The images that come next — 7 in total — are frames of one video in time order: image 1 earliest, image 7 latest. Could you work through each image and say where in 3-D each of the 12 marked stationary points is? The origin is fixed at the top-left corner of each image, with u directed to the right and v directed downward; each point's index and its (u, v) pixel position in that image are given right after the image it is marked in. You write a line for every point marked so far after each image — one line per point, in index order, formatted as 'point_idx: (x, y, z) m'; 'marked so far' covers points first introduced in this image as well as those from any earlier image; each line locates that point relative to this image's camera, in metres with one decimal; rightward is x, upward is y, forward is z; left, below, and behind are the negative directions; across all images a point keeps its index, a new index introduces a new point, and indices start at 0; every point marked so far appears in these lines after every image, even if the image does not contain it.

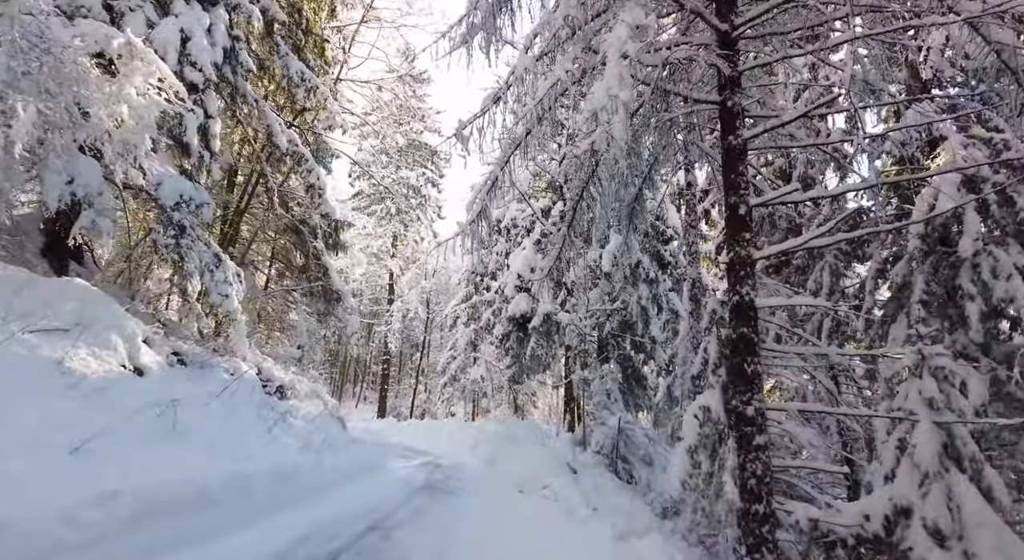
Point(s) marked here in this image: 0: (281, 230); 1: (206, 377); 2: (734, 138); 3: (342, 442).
0: (-5.0, +1.1, +12.2) m
1: (-3.6, -1.2, +6.6) m
2: (+2.3, +1.5, +5.7) m
3: (-2.7, -2.6, +9.1) m
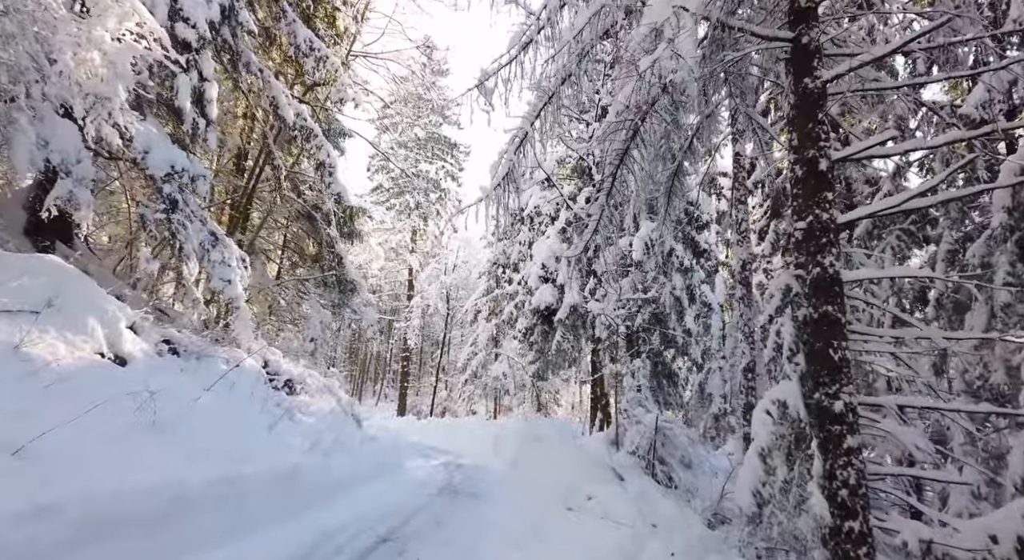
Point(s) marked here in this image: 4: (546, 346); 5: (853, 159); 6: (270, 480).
0: (-4.5, +1.3, +11.6) m
1: (-3.3, -1.0, +5.9) m
2: (+2.5, +1.7, +4.8) m
3: (-2.3, -2.4, +8.4) m
4: (+0.9, -1.8, +15.3) m
5: (+3.1, +1.1, +5.0) m
6: (-2.1, -1.7, +4.9) m
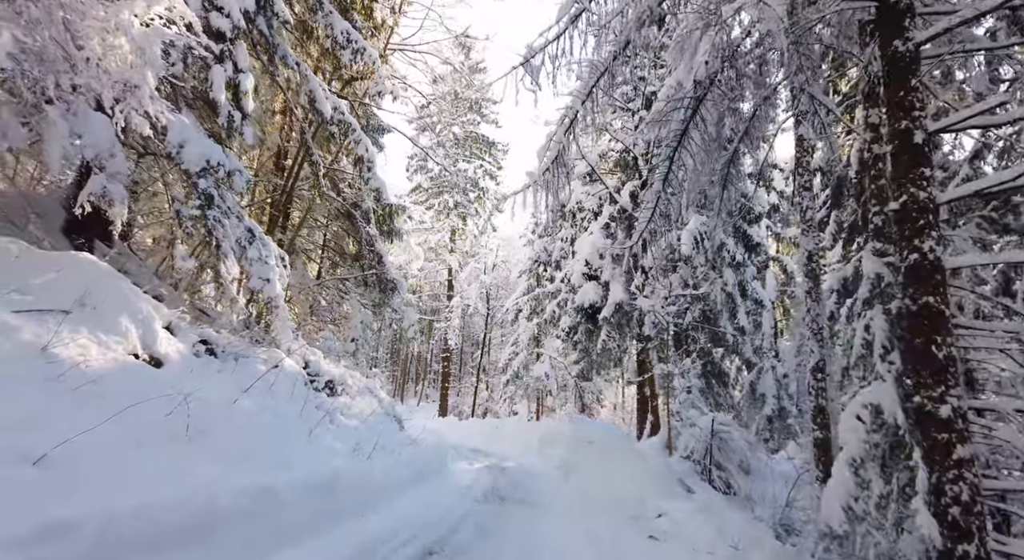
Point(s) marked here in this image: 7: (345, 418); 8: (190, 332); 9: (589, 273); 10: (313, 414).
0: (-3.6, +1.3, +11.5) m
1: (-2.8, -0.9, +5.7) m
2: (+2.9, +1.8, +4.2) m
3: (-1.6, -2.3, +8.1) m
4: (+2.1, -1.7, +14.8) m
5: (+3.5, +1.2, +4.4) m
6: (-1.7, -1.7, +4.6) m
7: (-2.3, -1.9, +7.6) m
8: (-3.2, -0.5, +5.6) m
9: (+2.0, +0.2, +14.3) m
10: (-2.3, -1.6, +6.6) m
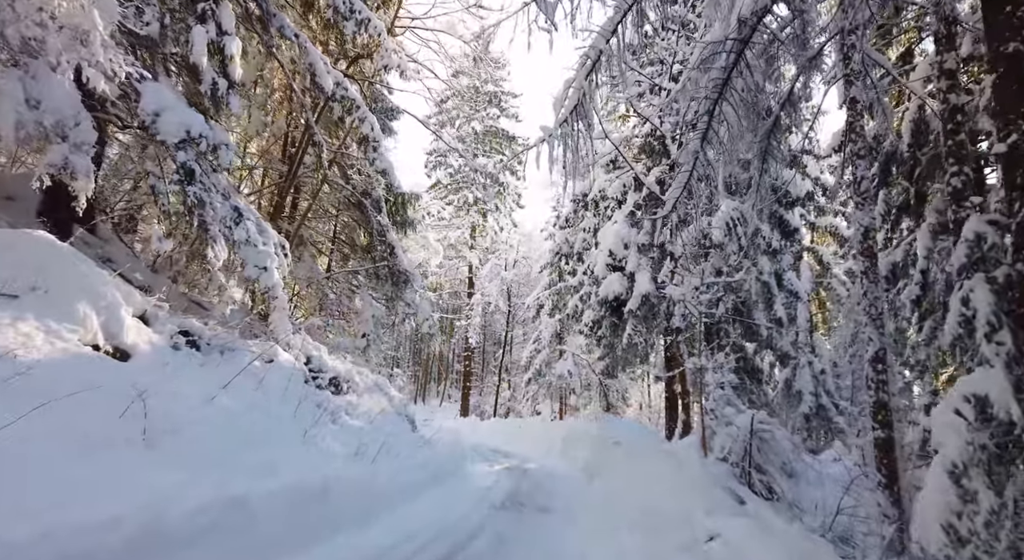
0: (-3.3, +1.4, +10.9) m
1: (-2.7, -0.8, +5.2) m
2: (+3.0, +2.0, +3.4) m
3: (-1.4, -2.2, +7.5) m
4: (+2.6, -1.5, +14.0) m
5: (+3.5, +1.4, +3.6) m
6: (-1.6, -1.5, +4.0) m
7: (-2.0, -1.7, +7.0) m
8: (-3.1, -0.4, +5.0) m
9: (+2.4, +0.4, +13.5) m
10: (-2.1, -1.4, +6.0) m
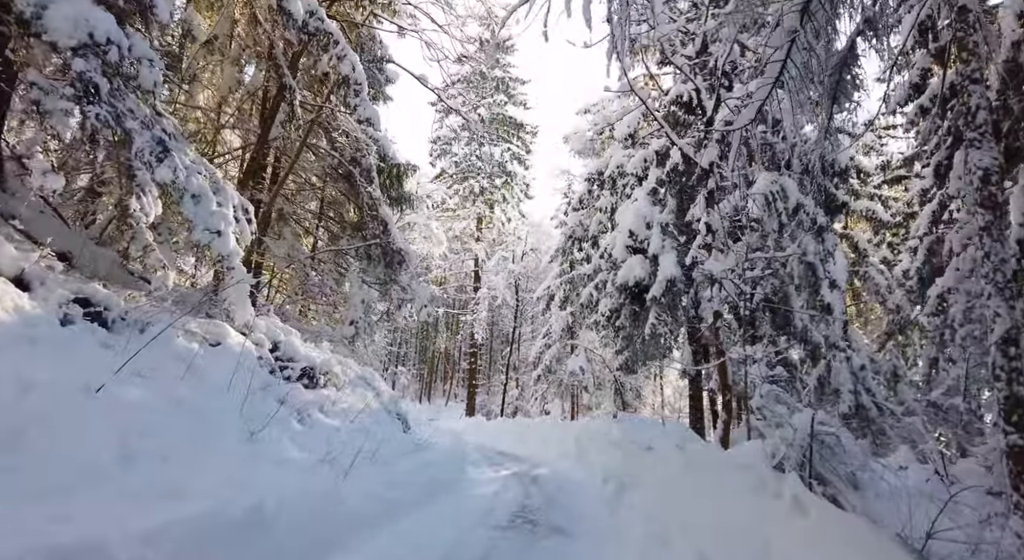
0: (-3.1, +1.8, +9.6) m
1: (-2.6, -0.4, +3.9) m
2: (+3.0, +2.3, +2.0) m
3: (-1.3, -1.8, +6.2) m
4: (+2.8, -1.2, +12.6) m
5: (+3.6, +1.7, +2.2) m
6: (-1.5, -1.2, +2.7) m
7: (-1.9, -1.4, +5.7) m
8: (-3.0, 0.0, +3.7) m
9: (+2.6, +0.7, +12.1) m
10: (-2.0, -1.1, +4.7) m
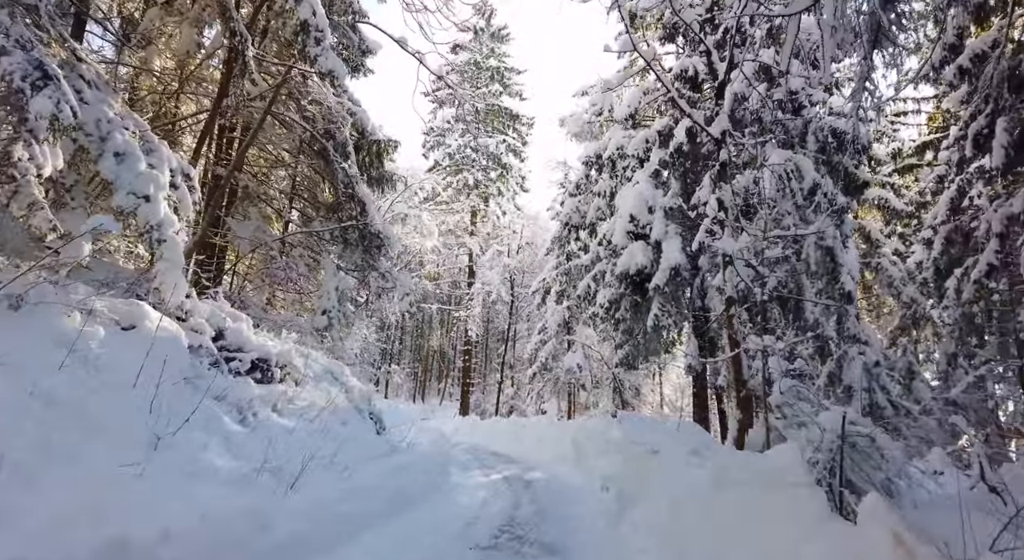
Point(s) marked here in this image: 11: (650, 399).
0: (-3.3, +2.0, +8.7) m
1: (-2.7, -0.2, +3.0) m
2: (+2.9, +2.6, +1.2) m
3: (-1.4, -1.6, +5.3) m
4: (+2.6, -1.0, +11.8) m
5: (+3.5, +2.0, +1.3) m
6: (-1.6, -1.0, +1.8) m
7: (-2.1, -1.2, +4.8) m
8: (-3.1, +0.2, +2.8) m
9: (+2.4, +1.0, +11.3) m
10: (-2.2, -0.9, +3.8) m
11: (+4.9, -4.1, +19.7) m
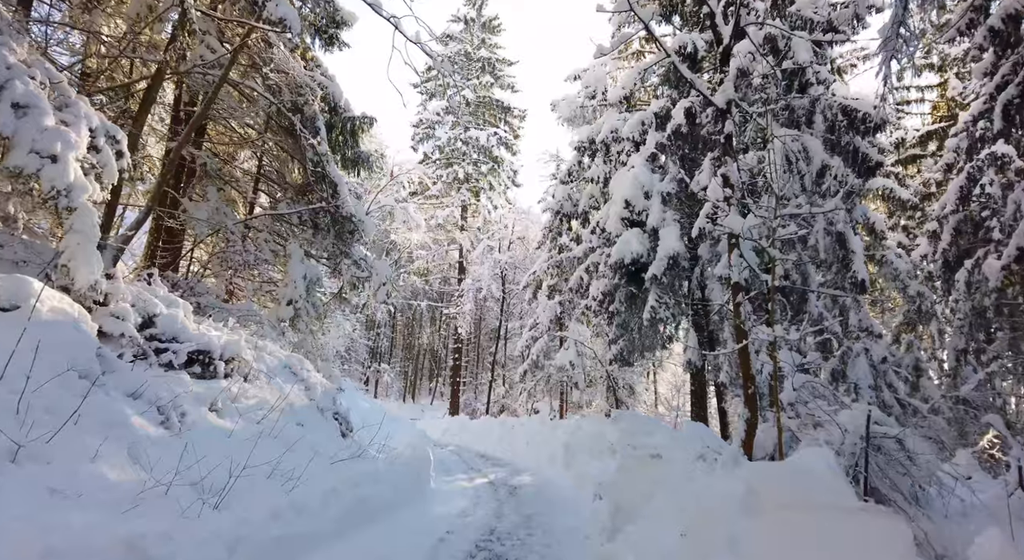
0: (-3.5, +2.2, +8.0) m
1: (-2.9, -0.1, +2.2) m
2: (+2.8, +2.7, +0.5) m
3: (-1.6, -1.4, +4.5) m
4: (+2.3, -0.8, +11.1) m
5: (+3.3, +2.1, +0.6) m
6: (-1.8, -0.8, +1.1) m
7: (-2.2, -1.0, +4.1) m
8: (-3.3, +0.4, +2.1) m
9: (+2.2, +1.1, +10.6) m
10: (-2.3, -0.7, +3.0) m
11: (+4.5, -3.9, +19.0) m
